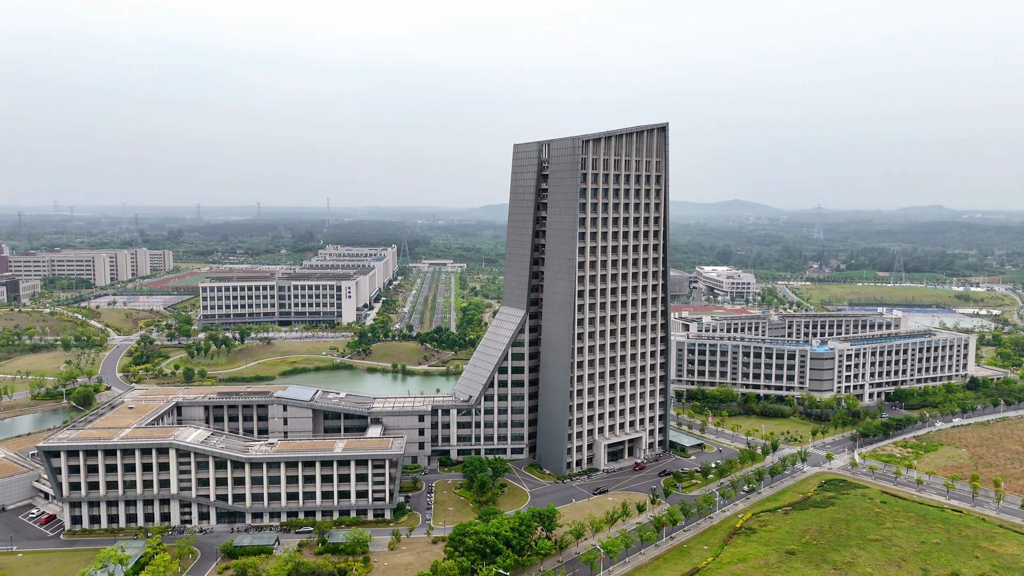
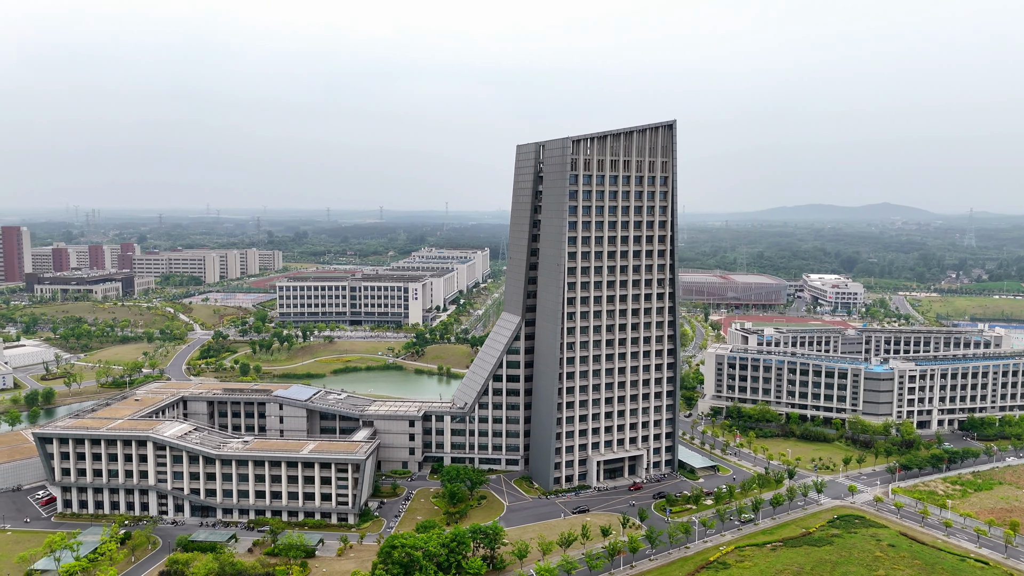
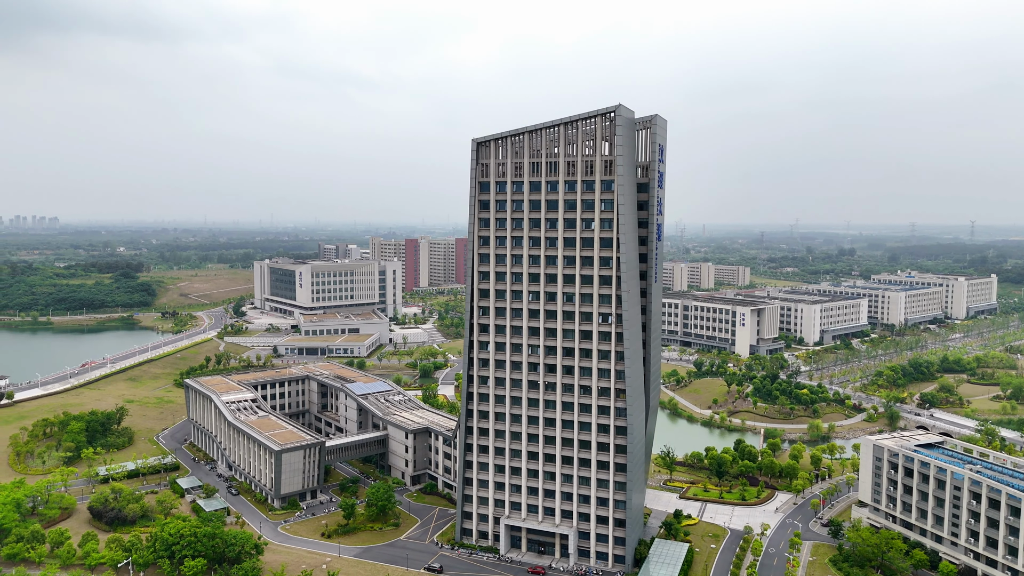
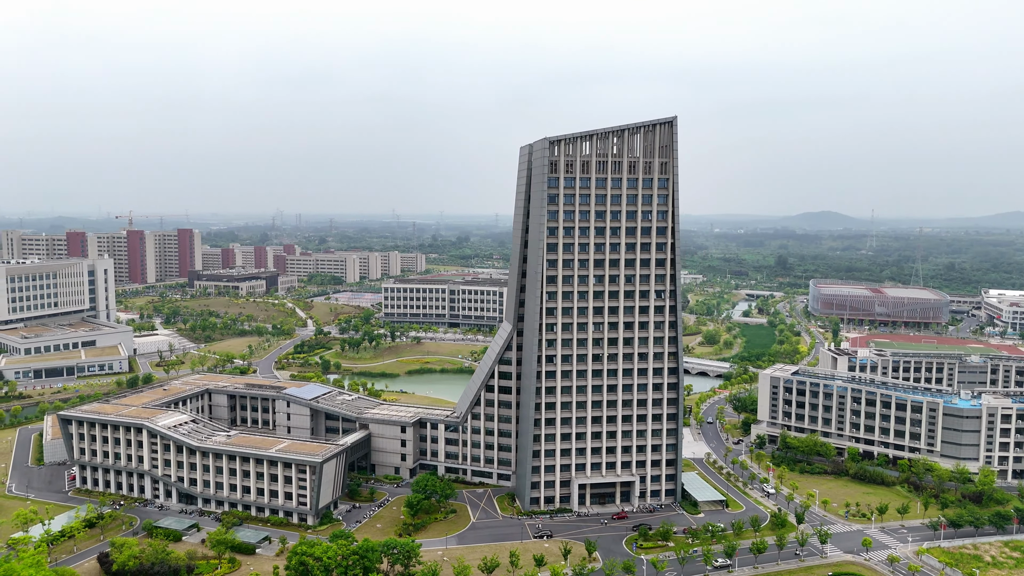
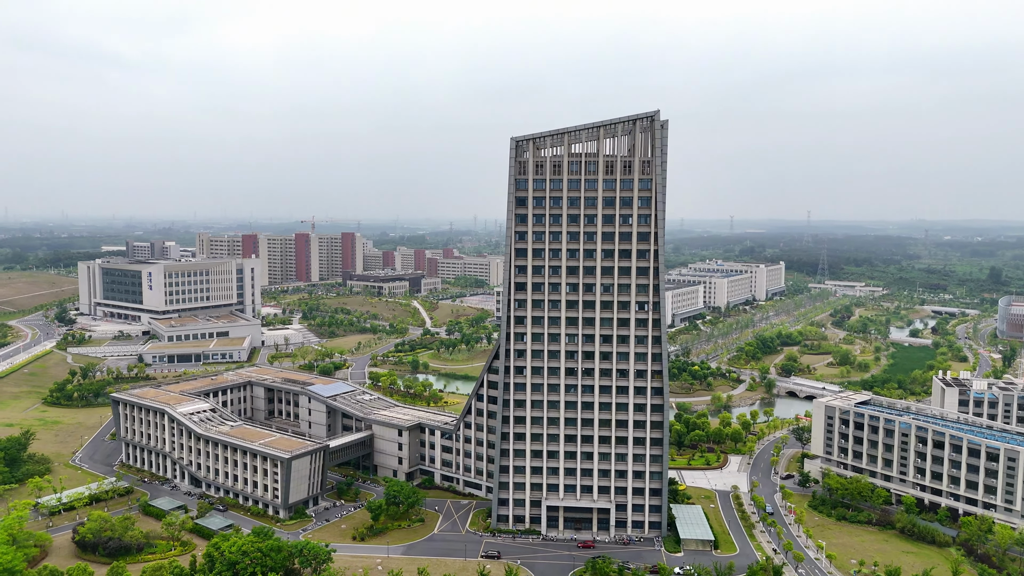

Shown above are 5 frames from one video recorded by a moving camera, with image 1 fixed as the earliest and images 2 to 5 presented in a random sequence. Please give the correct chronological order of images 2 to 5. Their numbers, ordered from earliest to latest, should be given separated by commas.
2, 4, 5, 3
